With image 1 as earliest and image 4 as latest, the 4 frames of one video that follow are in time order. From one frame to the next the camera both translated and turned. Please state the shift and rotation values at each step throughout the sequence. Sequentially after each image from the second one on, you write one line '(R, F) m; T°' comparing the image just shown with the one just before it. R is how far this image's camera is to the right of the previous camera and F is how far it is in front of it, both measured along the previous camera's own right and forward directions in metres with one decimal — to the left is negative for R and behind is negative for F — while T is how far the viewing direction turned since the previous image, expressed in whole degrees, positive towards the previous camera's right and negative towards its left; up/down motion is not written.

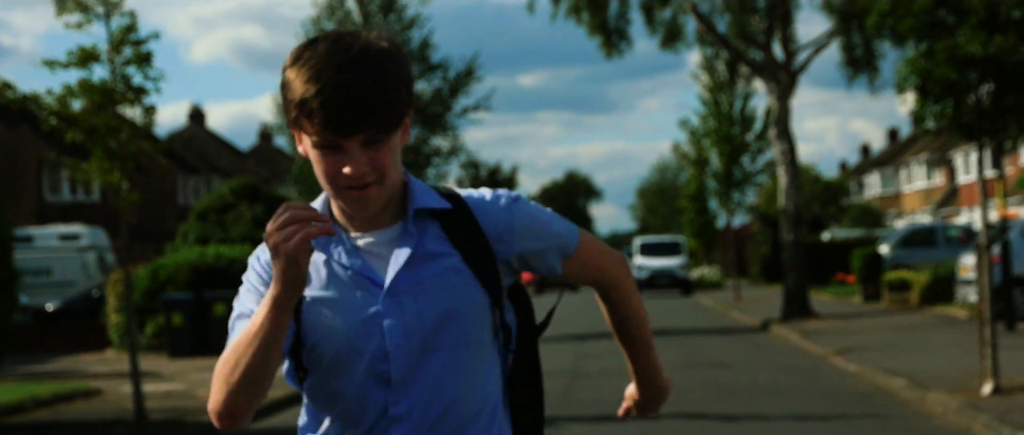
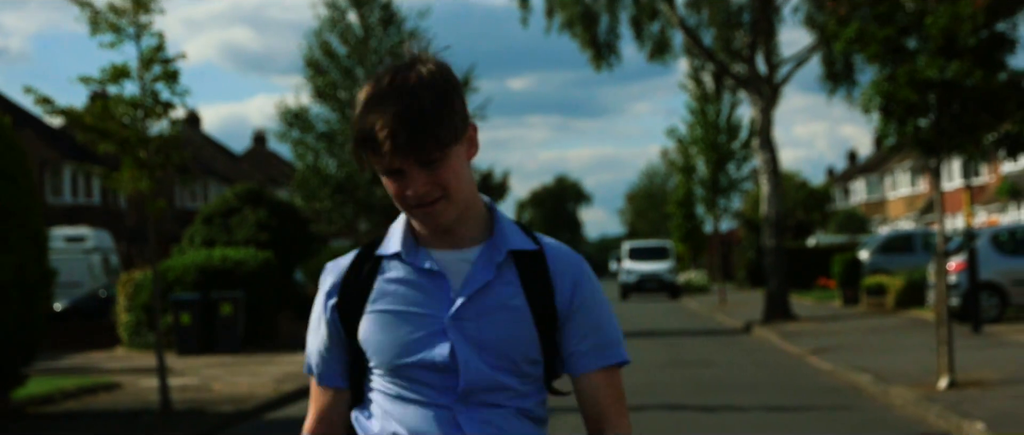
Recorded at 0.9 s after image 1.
(-0.1, -1.1) m; 0°
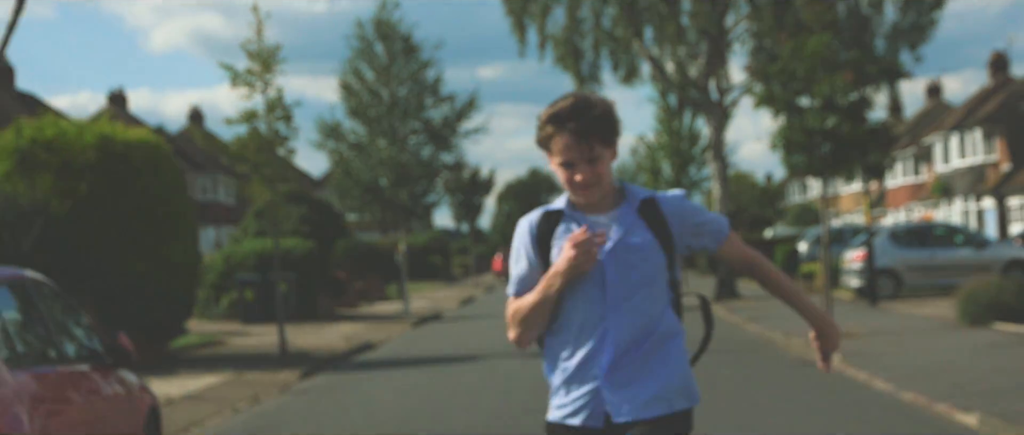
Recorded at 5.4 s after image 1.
(-0.6, -5.7) m; +1°
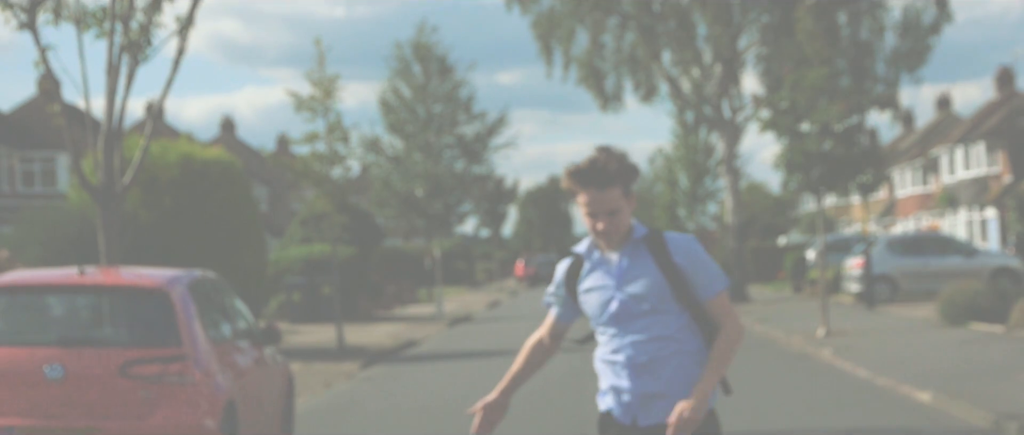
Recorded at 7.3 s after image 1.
(-0.2, -2.4) m; -1°
